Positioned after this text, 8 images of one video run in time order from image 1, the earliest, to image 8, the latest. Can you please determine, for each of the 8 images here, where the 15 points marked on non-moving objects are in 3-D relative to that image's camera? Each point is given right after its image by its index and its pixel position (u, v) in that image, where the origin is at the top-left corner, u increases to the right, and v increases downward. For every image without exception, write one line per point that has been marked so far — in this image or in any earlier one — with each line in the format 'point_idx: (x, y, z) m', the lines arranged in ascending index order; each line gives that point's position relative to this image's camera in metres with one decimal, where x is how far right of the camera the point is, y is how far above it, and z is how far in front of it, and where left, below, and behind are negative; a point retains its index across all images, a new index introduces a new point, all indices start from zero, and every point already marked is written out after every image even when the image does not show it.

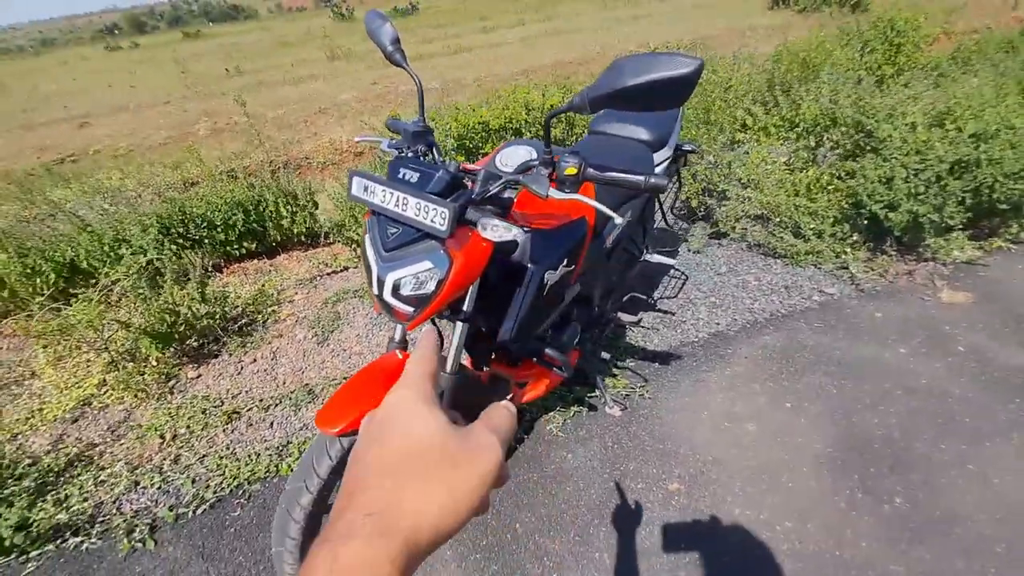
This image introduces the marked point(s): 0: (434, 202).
0: (-0.3, +0.3, +1.7) m
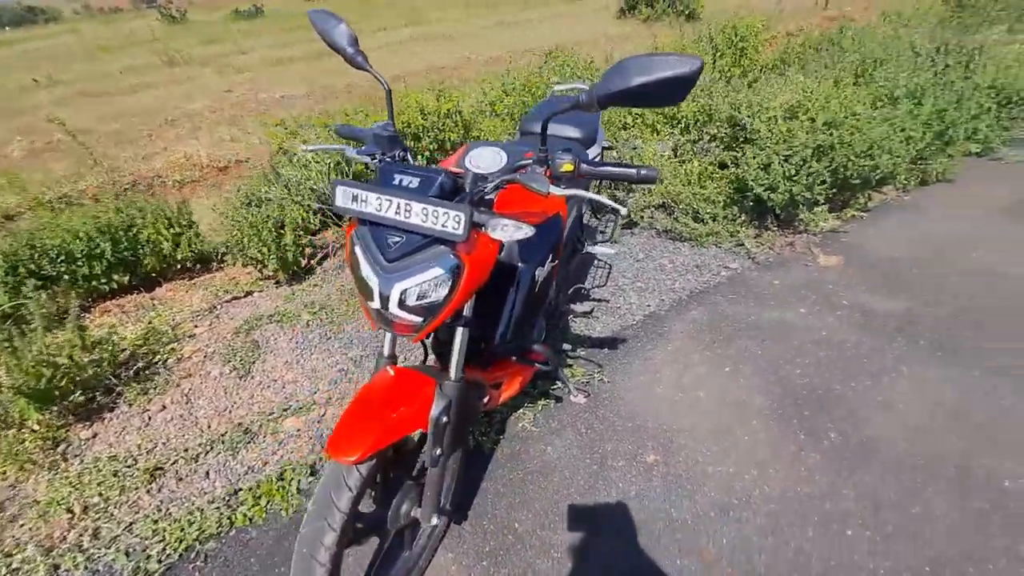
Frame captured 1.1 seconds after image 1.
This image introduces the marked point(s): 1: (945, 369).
0: (-0.2, +0.3, +1.6) m
1: (+2.9, -0.4, +3.3) m
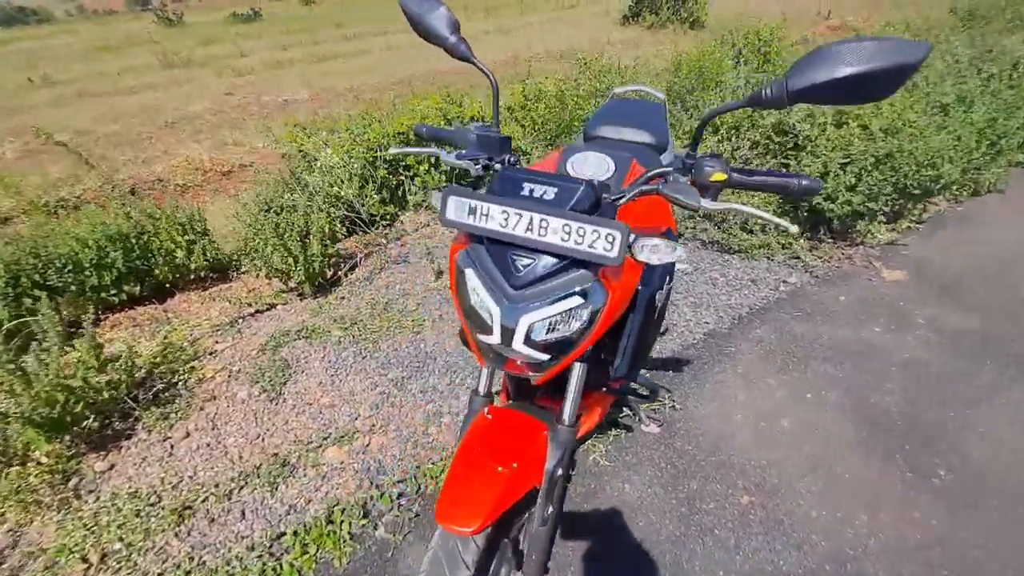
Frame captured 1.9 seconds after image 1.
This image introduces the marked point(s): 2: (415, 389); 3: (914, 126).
0: (+0.2, +0.2, +1.4) m
1: (+3.3, -0.6, +3.1) m
2: (-0.7, -0.7, +3.6) m
3: (+3.9, +1.6, +5.0) m
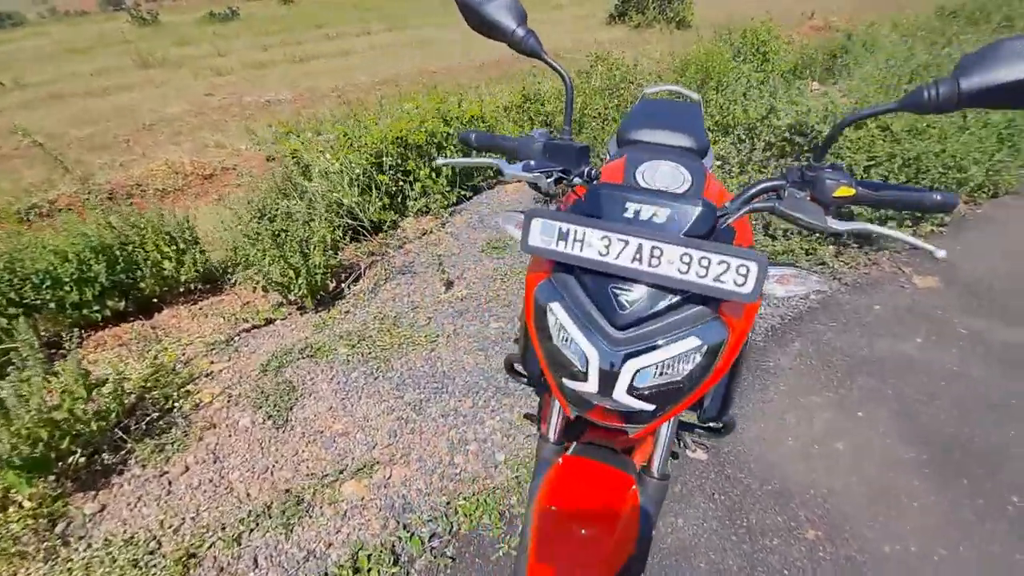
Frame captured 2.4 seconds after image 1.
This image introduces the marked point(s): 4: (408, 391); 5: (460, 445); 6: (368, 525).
0: (+0.4, +0.1, +1.1) m
1: (+3.5, -0.6, +2.9) m
2: (-0.5, -0.8, +3.3) m
3: (+4.0, +1.5, +4.9) m
4: (-0.7, -0.7, +3.5) m
5: (-0.3, -0.9, +3.0) m
6: (-0.8, -1.2, +2.7) m
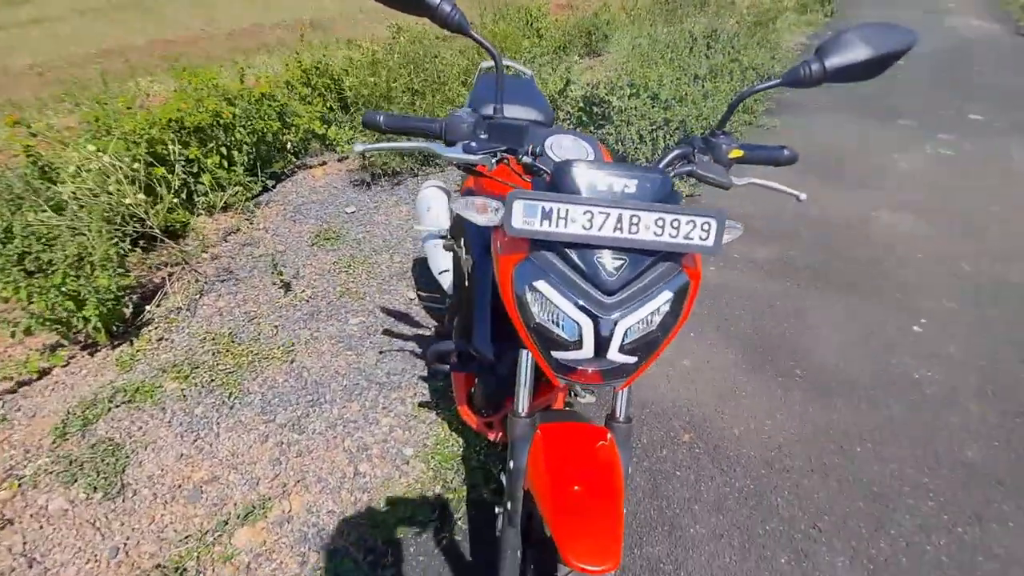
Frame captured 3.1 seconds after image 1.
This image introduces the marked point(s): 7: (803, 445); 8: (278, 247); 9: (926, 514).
0: (+0.4, +0.2, +1.3) m
1: (+2.6, 0.0, +4.2) m
2: (-1.1, -0.8, +3.0) m
3: (+2.1, +2.3, +6.0) m
4: (-1.4, -0.8, +3.1) m
5: (-0.8, -0.9, +2.9) m
6: (-1.1, -1.3, +2.4) m
7: (+1.6, -0.9, +2.9) m
8: (-2.1, +0.4, +4.7) m
9: (+2.1, -1.1, +2.6) m
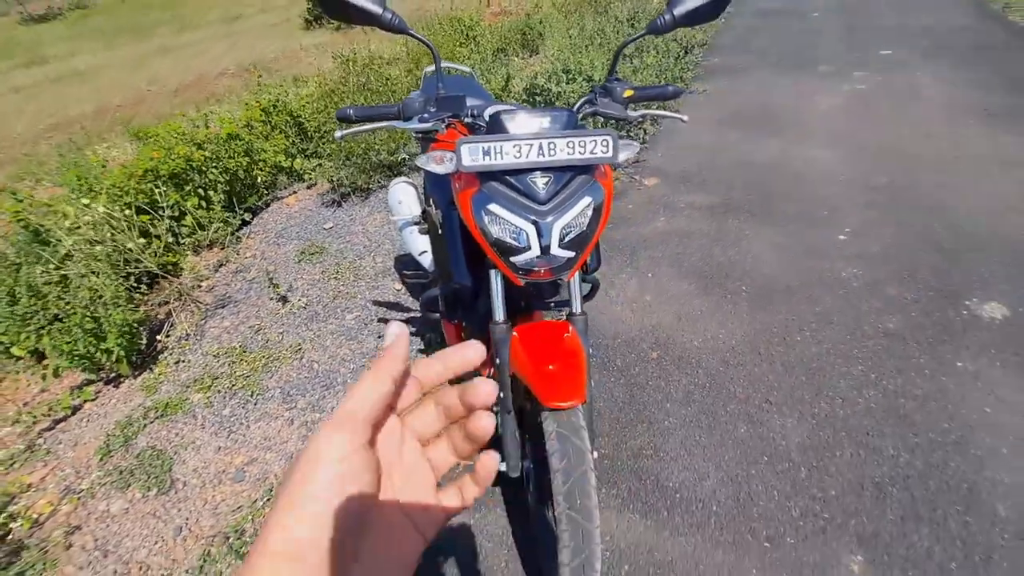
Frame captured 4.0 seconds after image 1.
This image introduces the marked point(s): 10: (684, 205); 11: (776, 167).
0: (+0.2, +0.5, +1.7) m
1: (+2.4, +0.7, +4.7) m
2: (-1.2, -0.8, +3.4) m
3: (+1.4, +2.7, +6.5) m
4: (-1.5, -0.8, +3.5) m
5: (-0.9, -0.8, +3.3) m
6: (-1.0, -1.2, +2.7) m
7: (+1.6, -0.4, +3.4) m
8: (-2.4, +0.2, +5.0) m
9: (+2.1, -0.5, +3.1) m
10: (+1.7, +0.7, +5.0) m
11: (+2.8, +1.3, +5.5) m
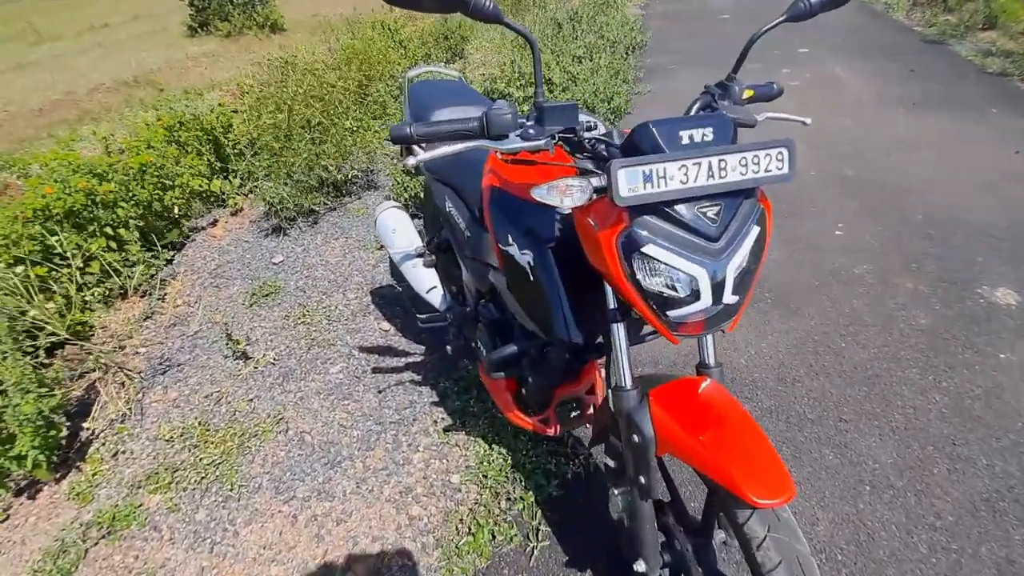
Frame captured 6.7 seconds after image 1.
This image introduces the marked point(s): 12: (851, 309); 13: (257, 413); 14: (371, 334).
0: (+0.6, +0.4, +1.4) m
1: (+2.3, +0.7, +4.6) m
2: (-0.9, -1.1, +2.8) m
3: (+0.8, +2.6, +6.3) m
4: (-1.2, -1.1, +2.8) m
5: (-0.6, -1.1, +2.7) m
6: (-0.6, -1.5, +2.1) m
7: (+1.8, -0.4, +3.2) m
8: (-2.5, -0.2, +4.2) m
9: (+2.3, -0.5, +2.9) m
10: (+1.5, +0.7, +4.8) m
11: (+2.5, +1.3, +5.5) m
12: (+2.3, -0.1, +3.5) m
13: (-1.6, -0.8, +3.3) m
14: (-1.1, -0.3, +3.8) m
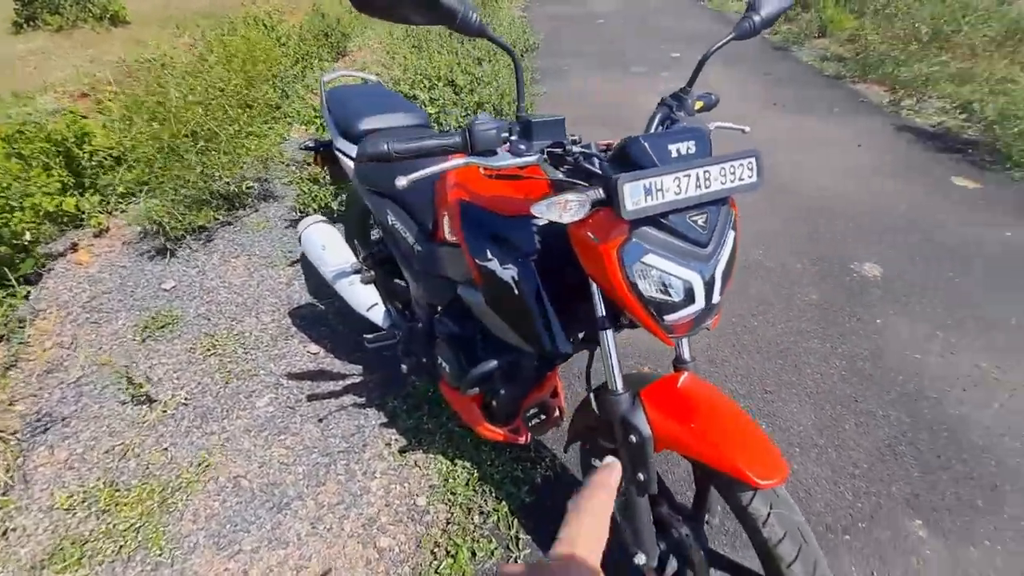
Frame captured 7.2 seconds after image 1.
0: (+0.6, +0.4, +1.5) m
1: (+1.5, +0.8, +5.0) m
2: (-1.0, -1.2, +2.5) m
3: (-0.4, +2.6, +6.3) m
4: (-1.3, -1.2, +2.5) m
5: (-0.7, -1.2, +2.5) m
6: (-0.6, -1.6, +2.0) m
7: (+1.4, -0.3, +3.5) m
8: (-2.9, -0.5, +3.6) m
9: (+2.0, -0.4, +3.4) m
10: (+0.7, +0.7, +5.0) m
11: (+1.6, +1.5, +5.9) m
12: (+1.9, 0.0, +3.9) m
13: (-1.9, -1.0, +2.9) m
14: (-1.5, -0.5, +3.5) m
